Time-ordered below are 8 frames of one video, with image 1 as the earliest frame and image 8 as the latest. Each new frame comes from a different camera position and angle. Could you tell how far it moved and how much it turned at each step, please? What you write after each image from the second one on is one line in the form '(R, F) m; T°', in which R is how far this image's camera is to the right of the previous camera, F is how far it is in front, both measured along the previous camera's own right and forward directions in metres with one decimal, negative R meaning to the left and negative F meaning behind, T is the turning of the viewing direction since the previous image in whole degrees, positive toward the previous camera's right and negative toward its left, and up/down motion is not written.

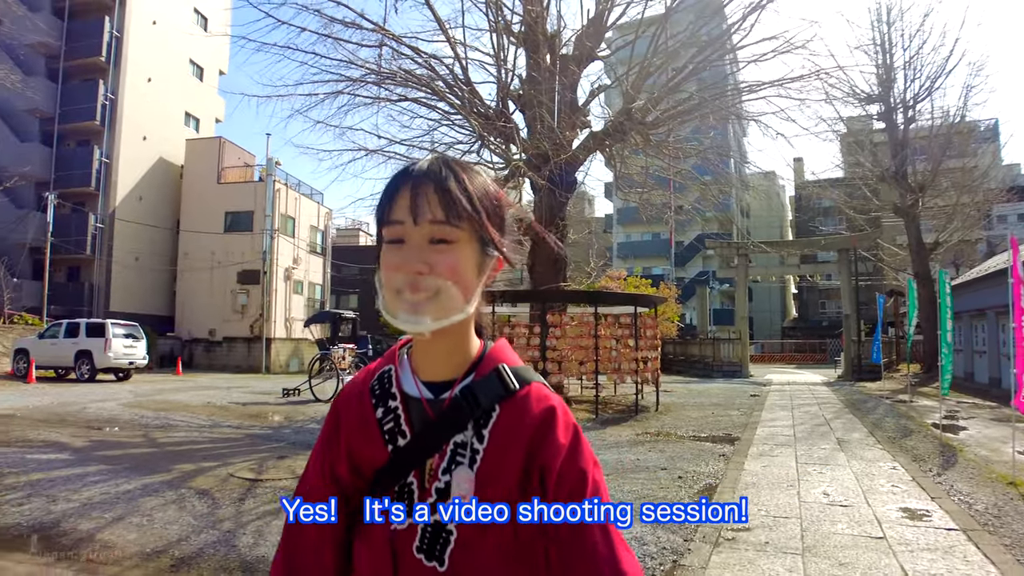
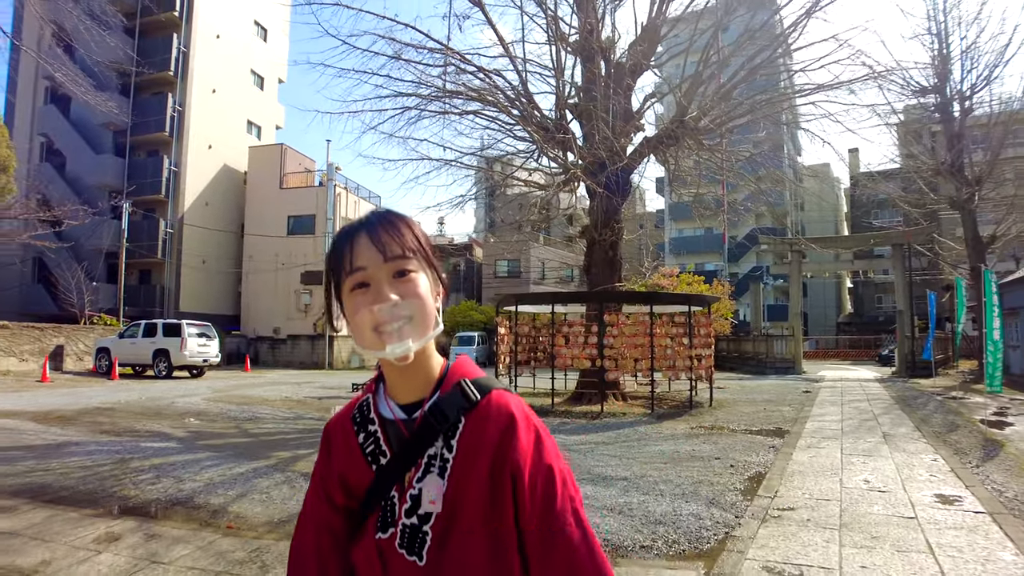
(-0.1, -0.5) m; -4°
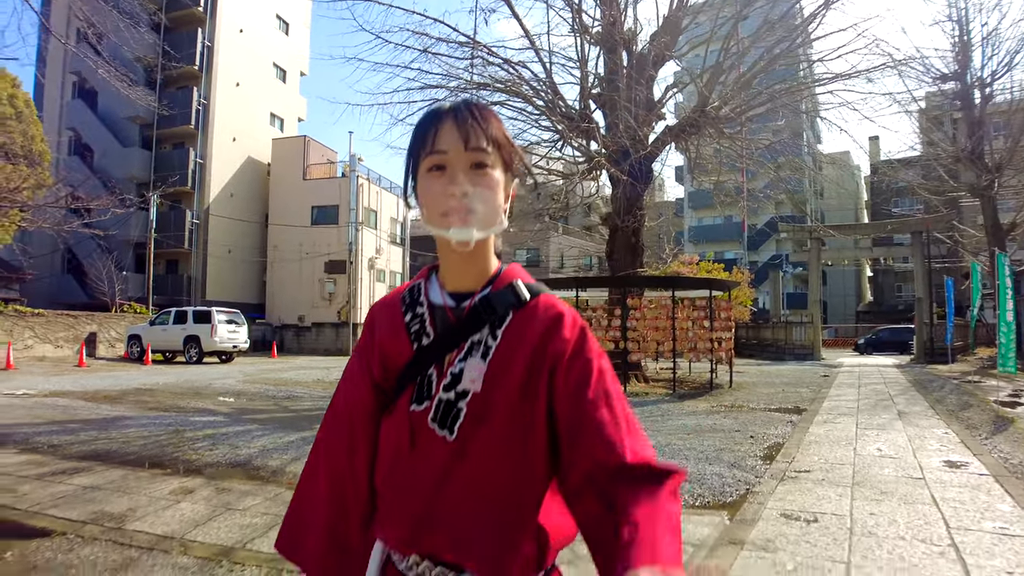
(-0.1, -0.3) m; -1°
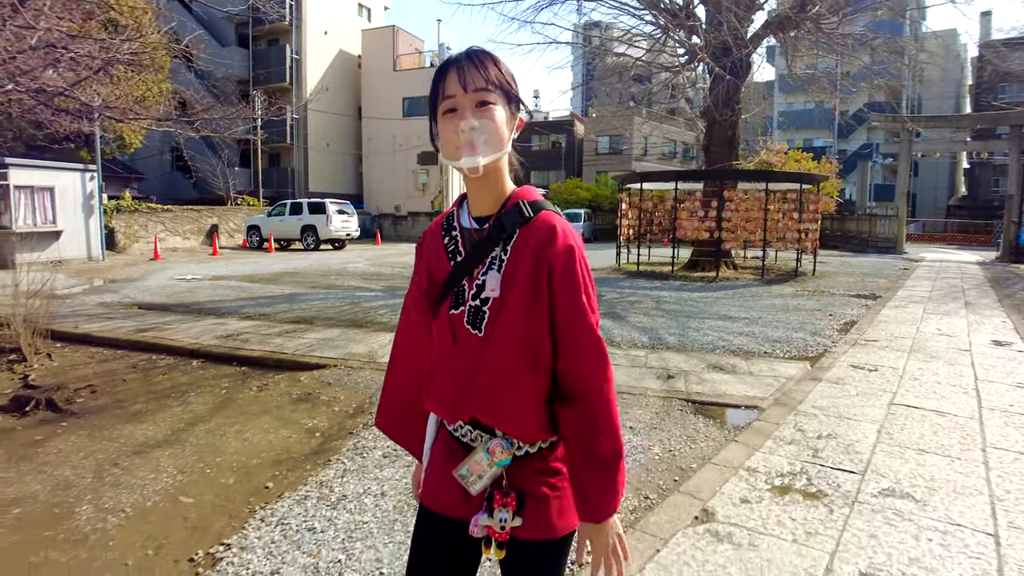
(-0.3, -1.1) m; -5°
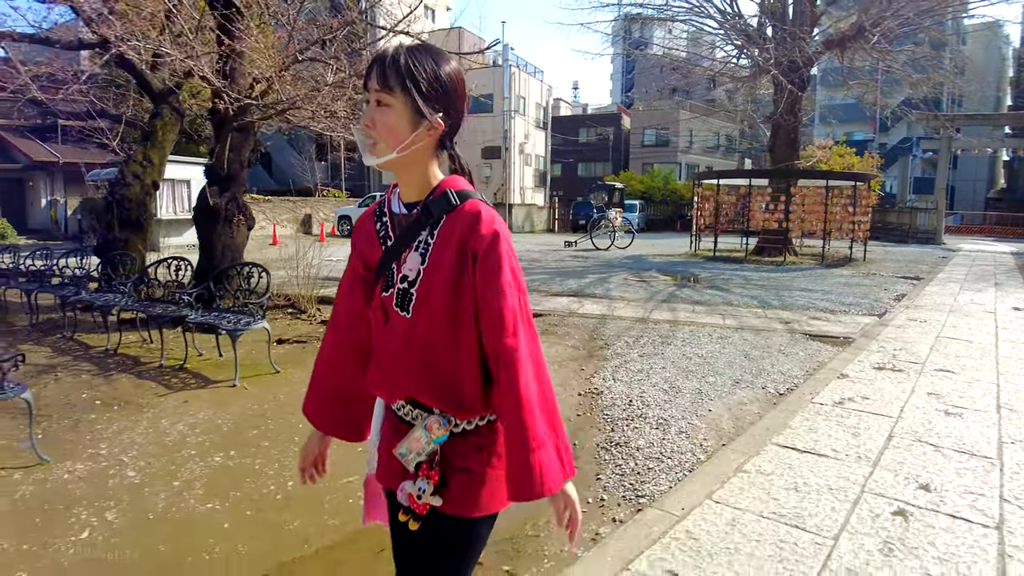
(-1.0, -2.0) m; -2°
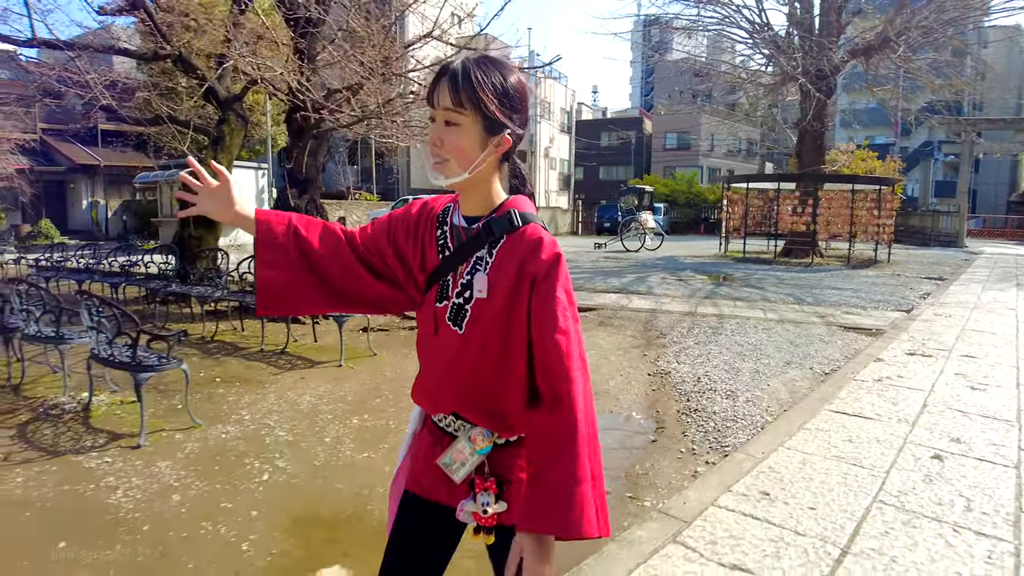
(-0.3, -0.6) m; -1°
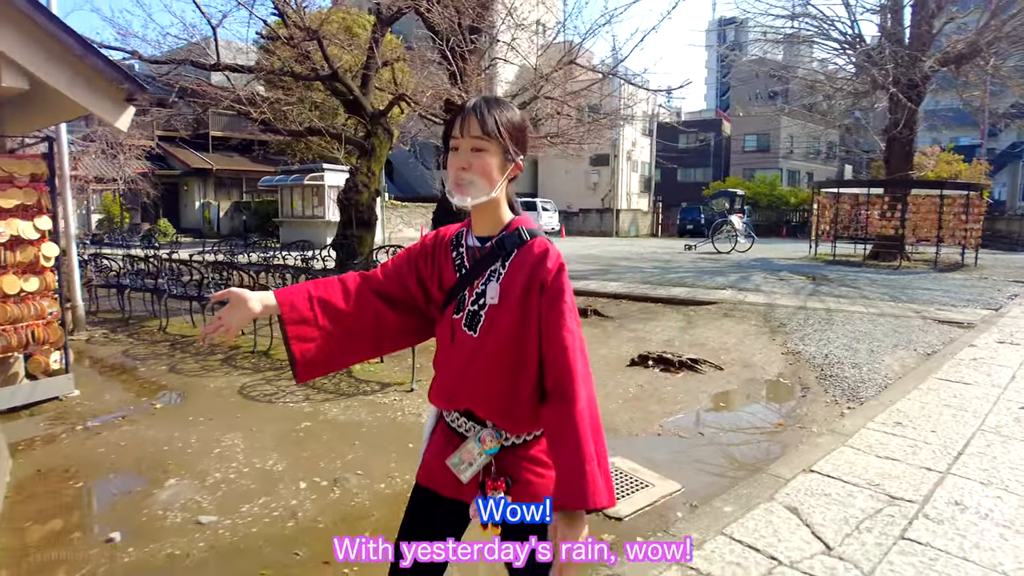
(-0.6, -1.2) m; -5°
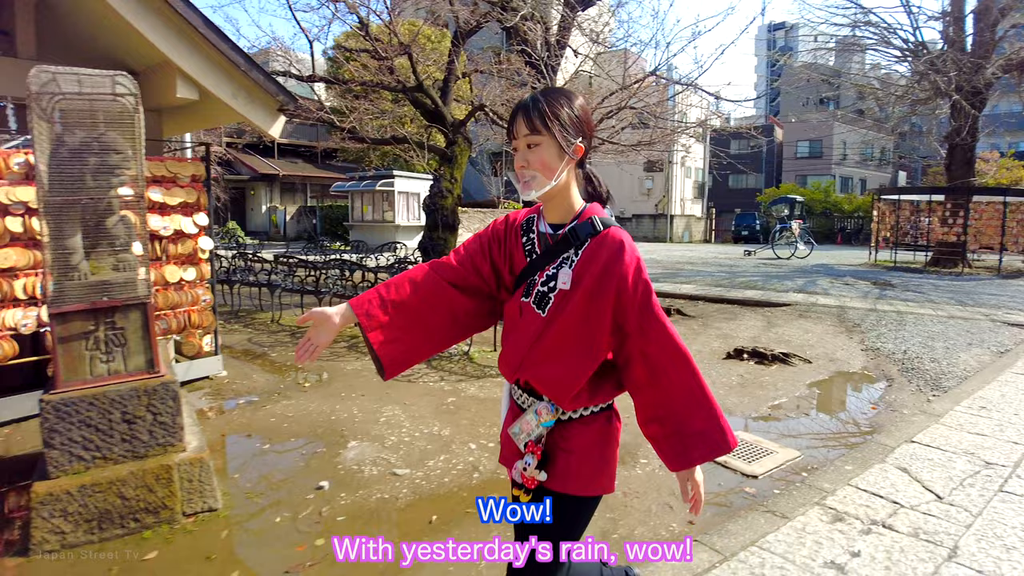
(-0.4, -0.6) m; -3°
